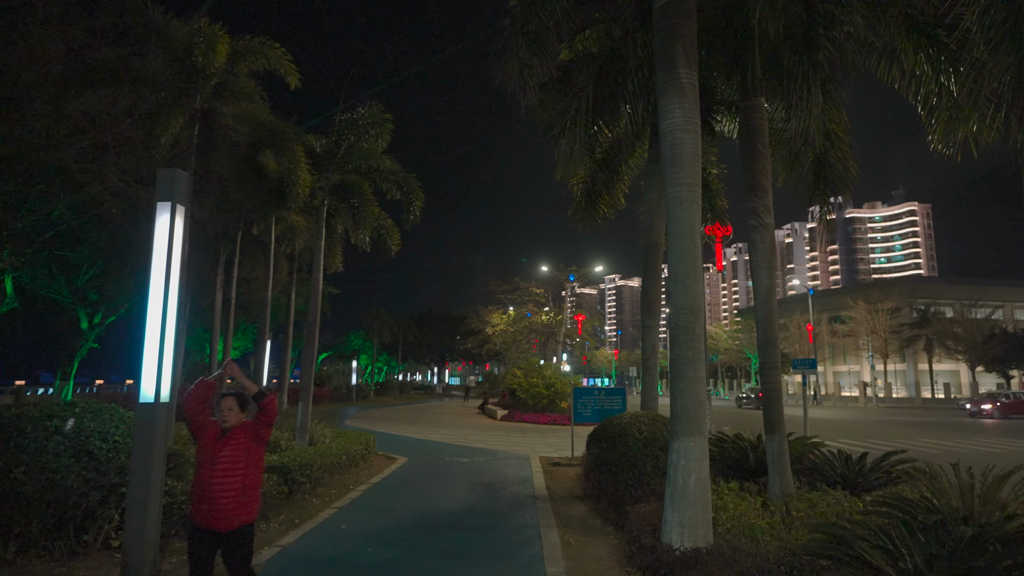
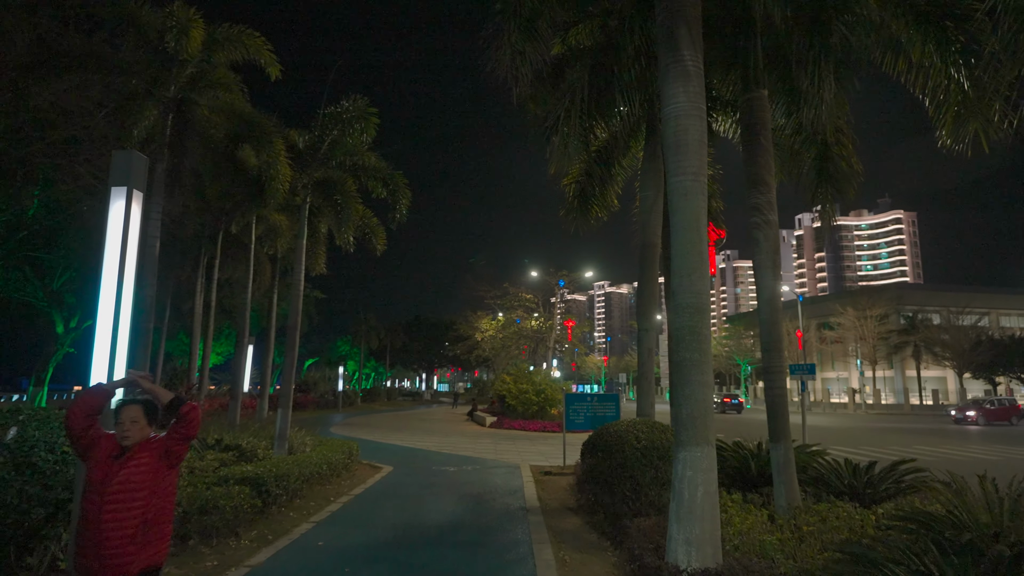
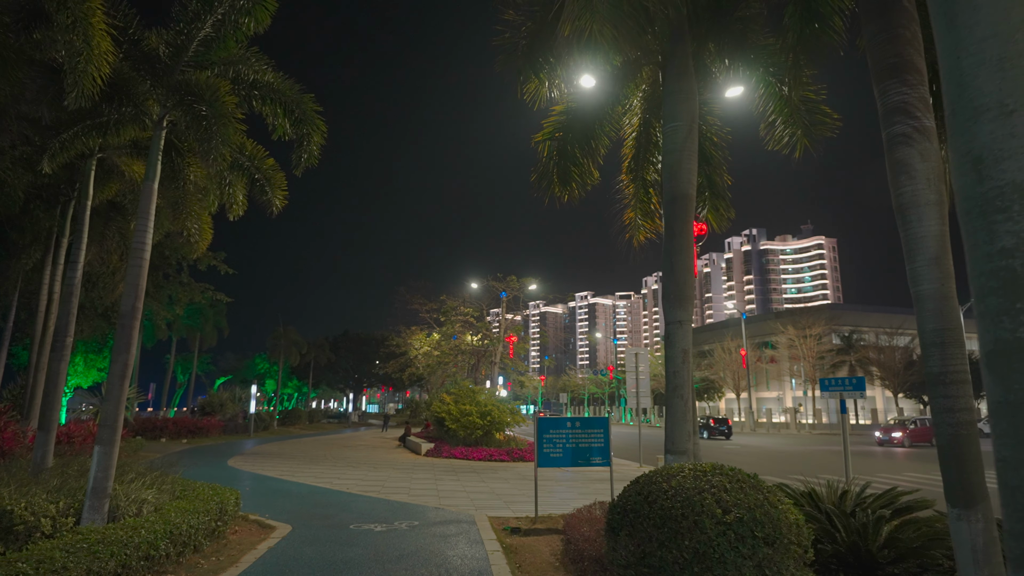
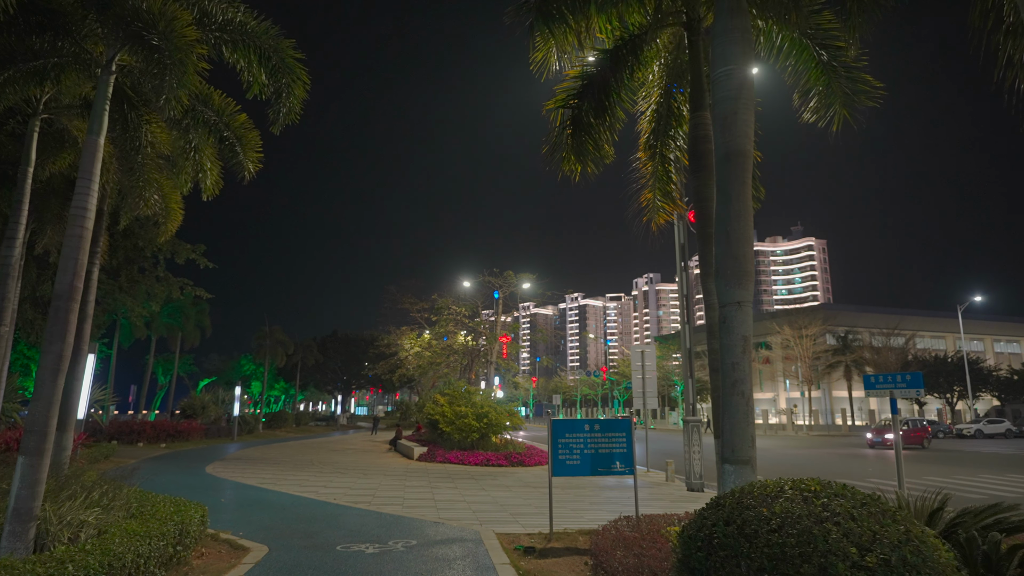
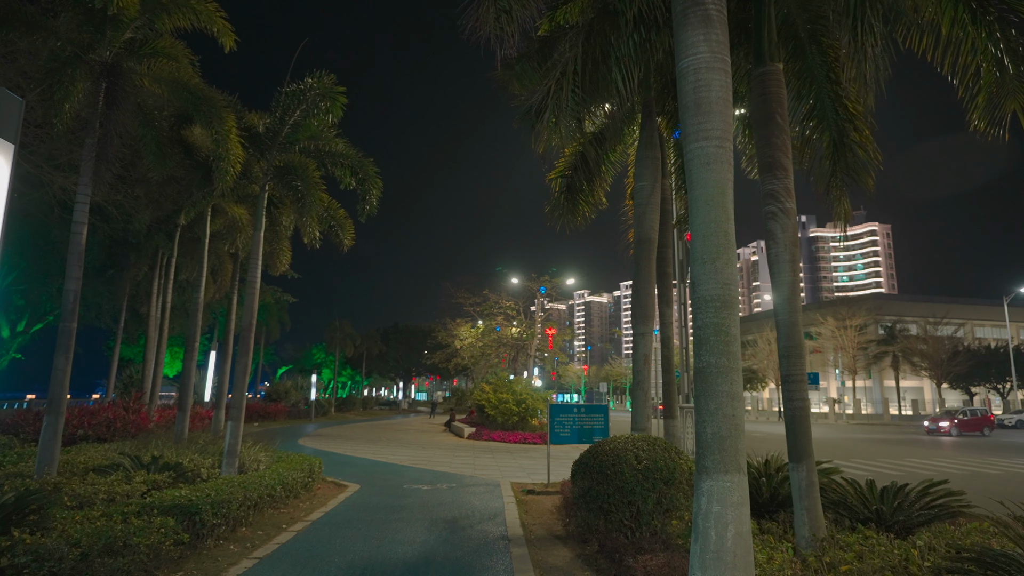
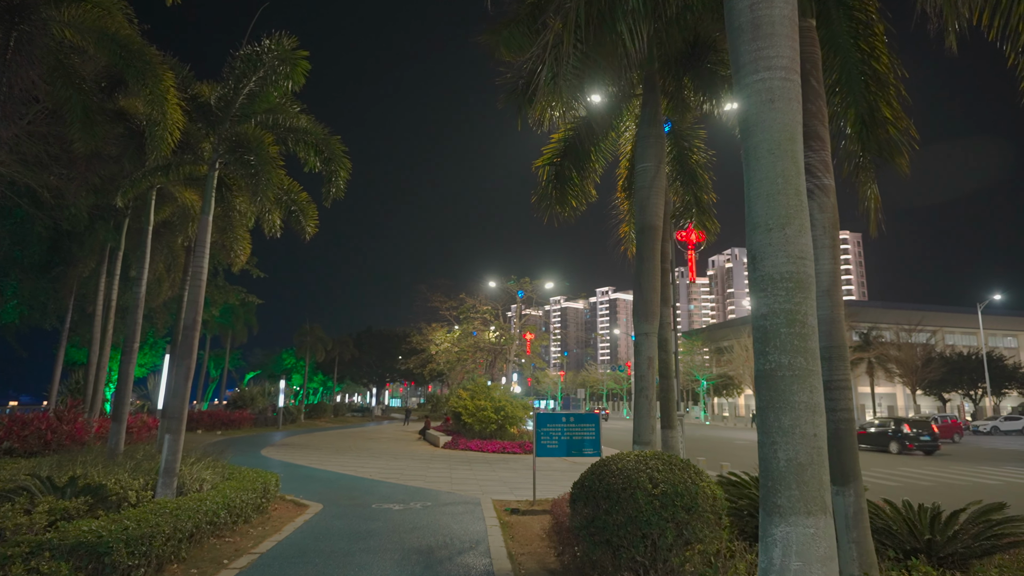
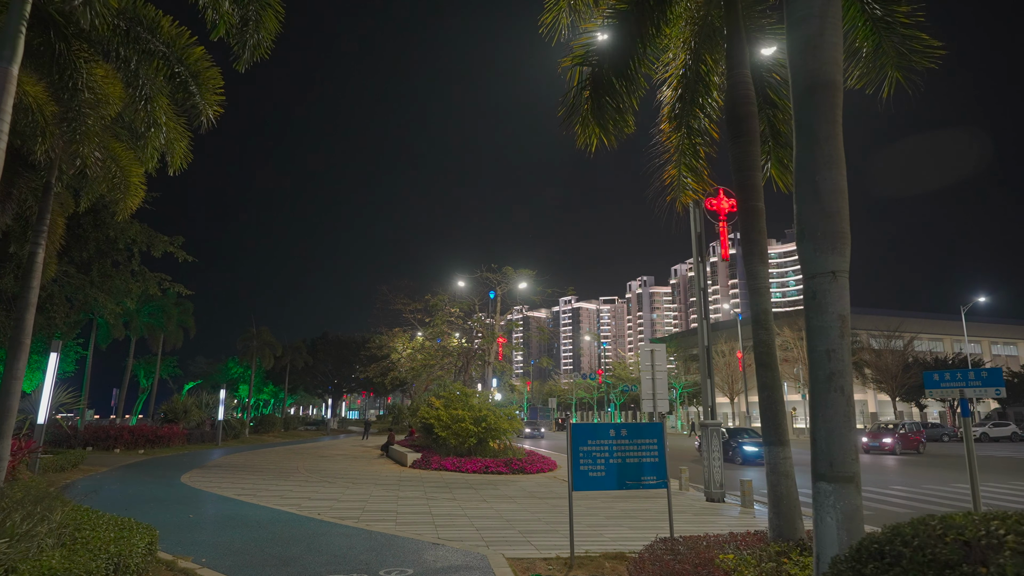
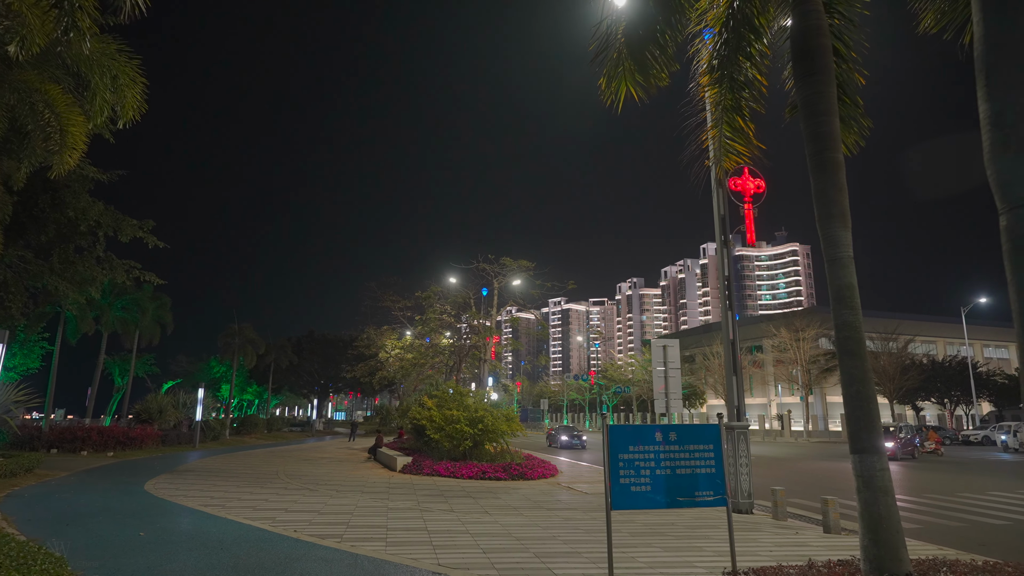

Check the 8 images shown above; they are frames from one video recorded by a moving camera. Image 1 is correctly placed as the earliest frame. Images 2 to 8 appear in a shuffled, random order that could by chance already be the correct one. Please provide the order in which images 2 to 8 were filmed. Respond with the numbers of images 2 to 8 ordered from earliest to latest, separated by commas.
2, 5, 6, 3, 4, 7, 8
